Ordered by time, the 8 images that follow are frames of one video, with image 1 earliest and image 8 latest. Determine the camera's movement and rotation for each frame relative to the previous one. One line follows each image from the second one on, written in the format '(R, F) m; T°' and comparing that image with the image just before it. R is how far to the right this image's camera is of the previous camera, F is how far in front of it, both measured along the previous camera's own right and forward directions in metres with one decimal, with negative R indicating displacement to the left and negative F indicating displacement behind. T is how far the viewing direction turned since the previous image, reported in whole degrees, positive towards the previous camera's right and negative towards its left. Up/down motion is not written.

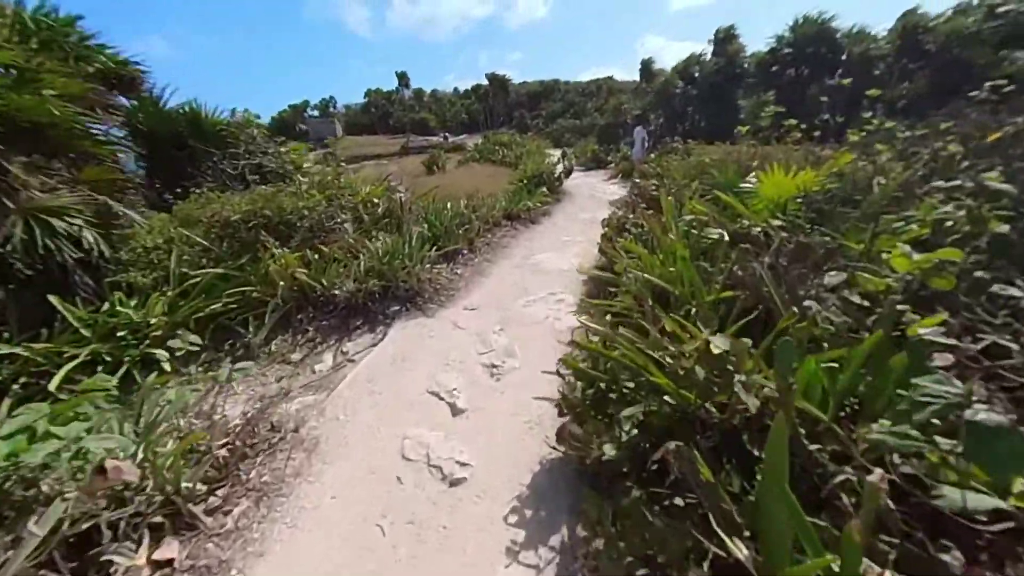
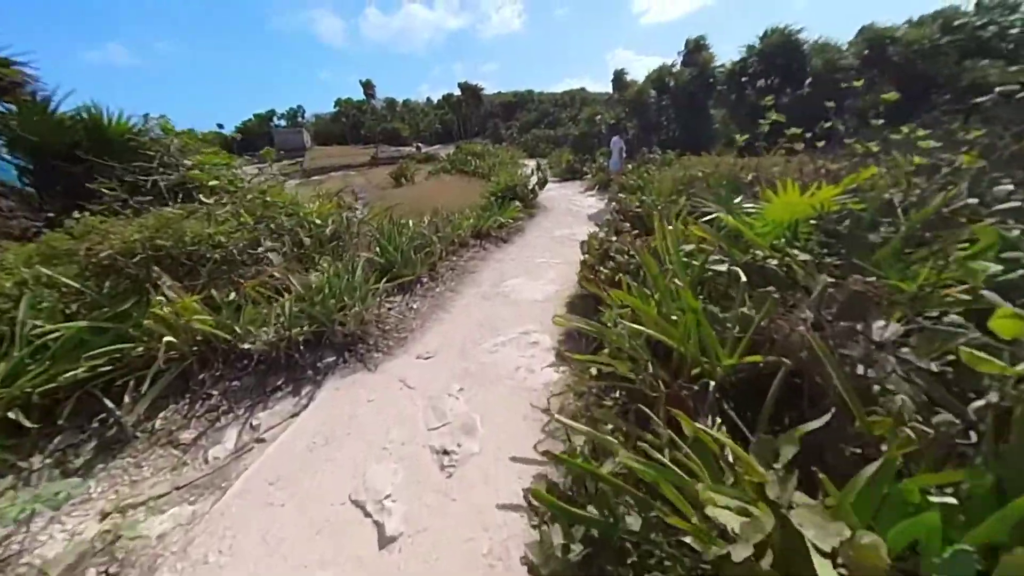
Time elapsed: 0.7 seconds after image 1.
(+0.2, +0.8) m; +3°
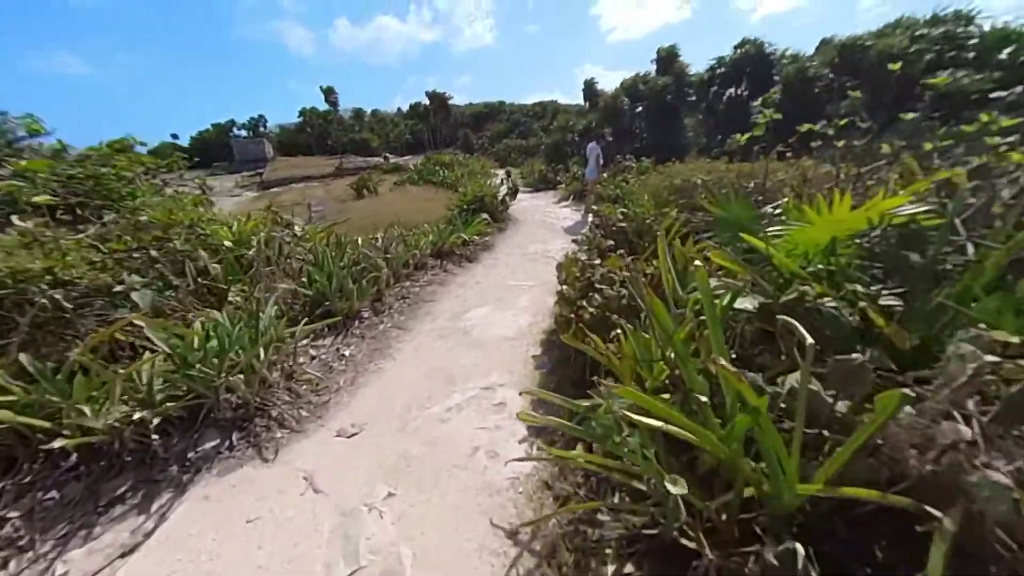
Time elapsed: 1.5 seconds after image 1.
(+0.2, +0.9) m; +4°
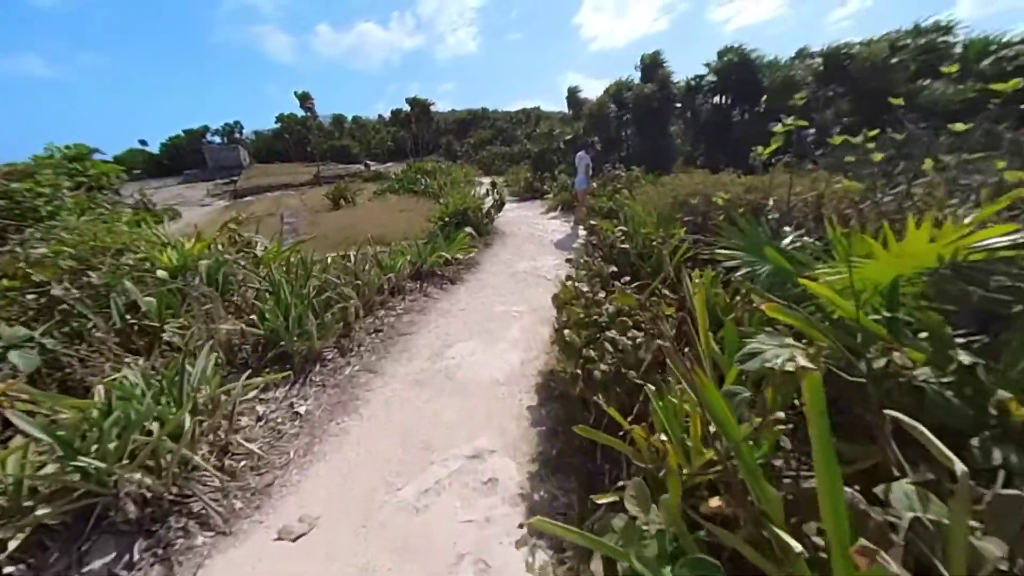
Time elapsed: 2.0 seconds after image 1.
(0.0, +0.5) m; +2°
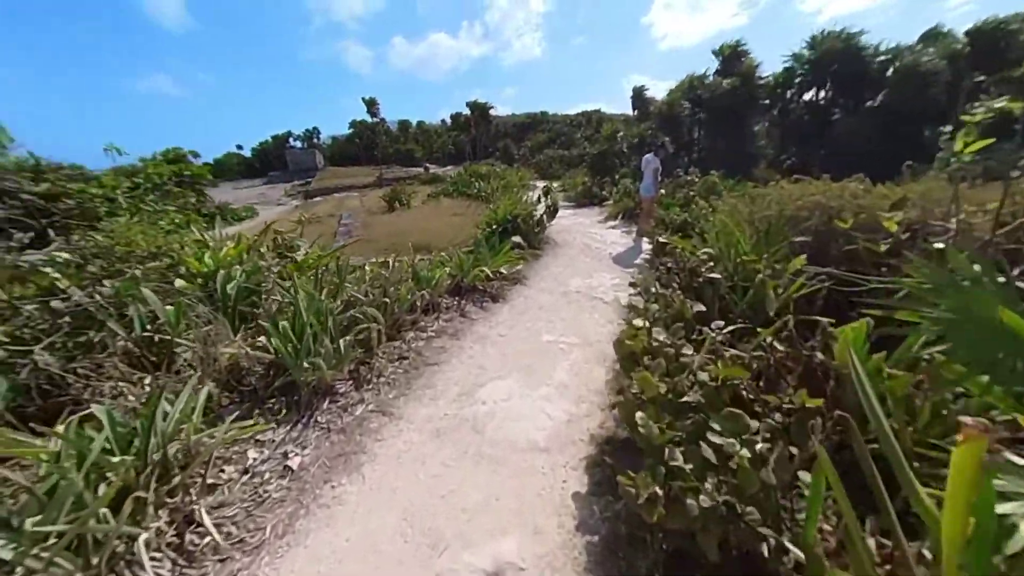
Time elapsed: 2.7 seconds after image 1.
(0.0, +0.7) m; -8°
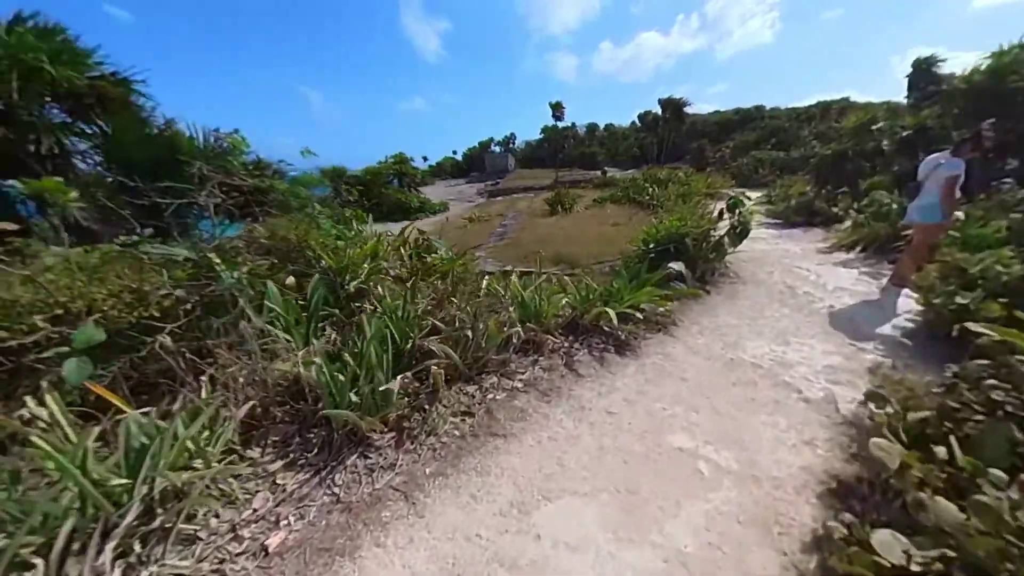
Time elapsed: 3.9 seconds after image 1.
(+0.3, +1.1) m; -26°
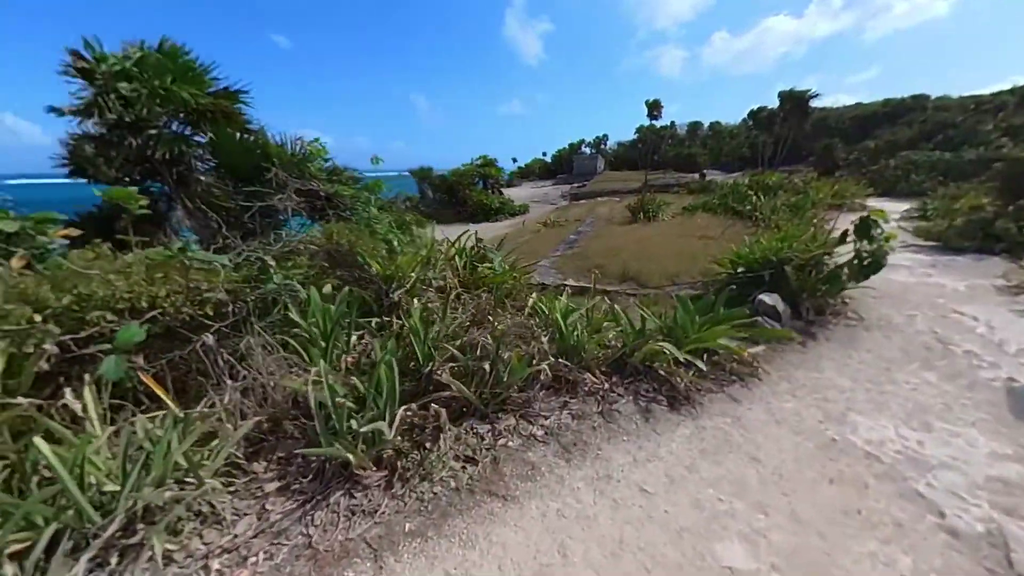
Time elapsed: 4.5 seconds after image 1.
(+0.4, +0.4) m; -13°
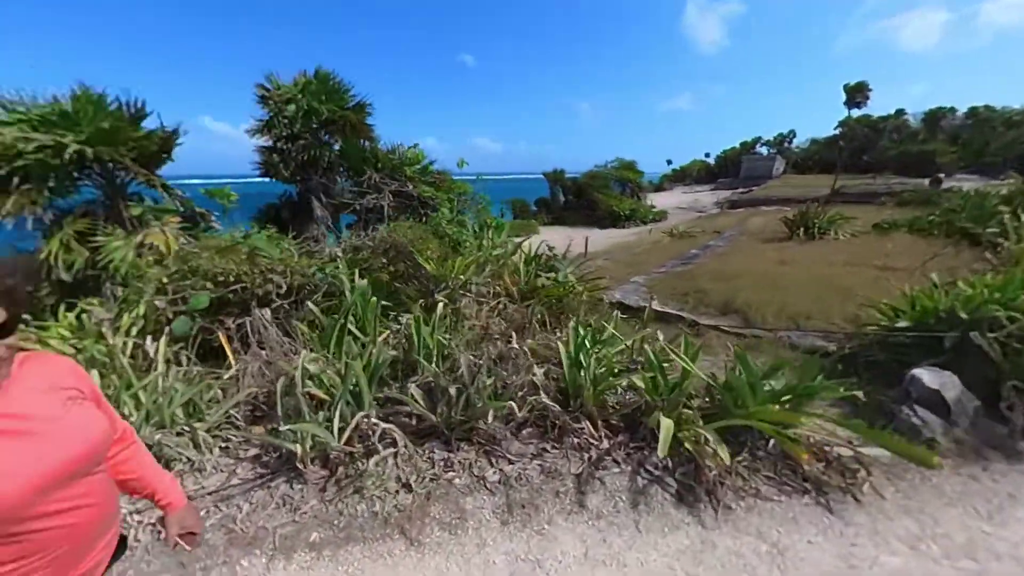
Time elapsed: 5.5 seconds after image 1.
(+1.0, +0.5) m; -22°
